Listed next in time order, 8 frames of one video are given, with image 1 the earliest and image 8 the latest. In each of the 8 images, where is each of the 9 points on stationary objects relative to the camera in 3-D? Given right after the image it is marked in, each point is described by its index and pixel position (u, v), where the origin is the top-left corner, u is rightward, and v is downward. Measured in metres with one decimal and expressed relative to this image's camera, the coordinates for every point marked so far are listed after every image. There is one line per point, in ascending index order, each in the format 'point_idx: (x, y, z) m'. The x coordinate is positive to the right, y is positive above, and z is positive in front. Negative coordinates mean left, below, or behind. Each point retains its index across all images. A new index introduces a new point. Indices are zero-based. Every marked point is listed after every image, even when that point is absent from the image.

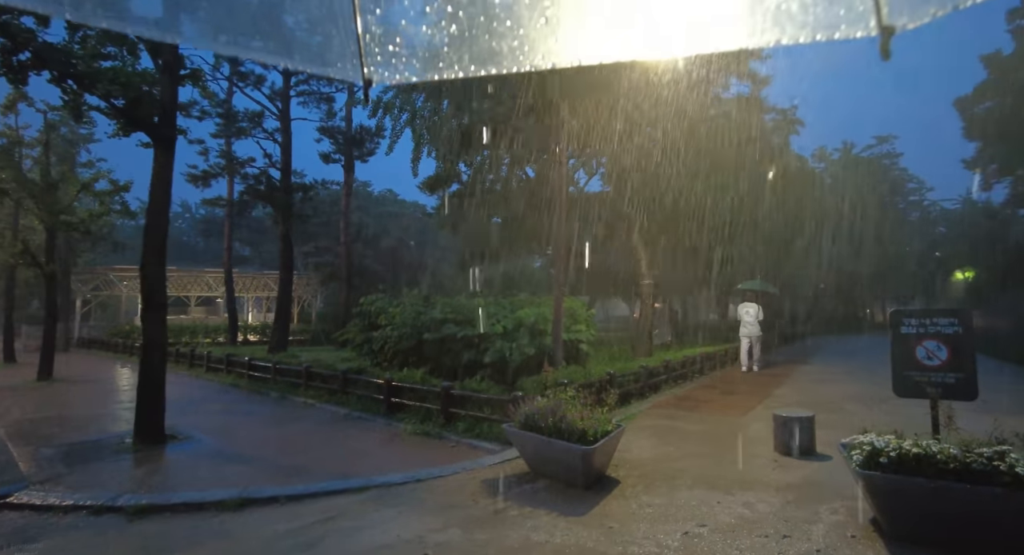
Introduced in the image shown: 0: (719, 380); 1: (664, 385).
0: (+5.0, -2.5, +12.2) m
1: (+3.4, -2.4, +11.2) m
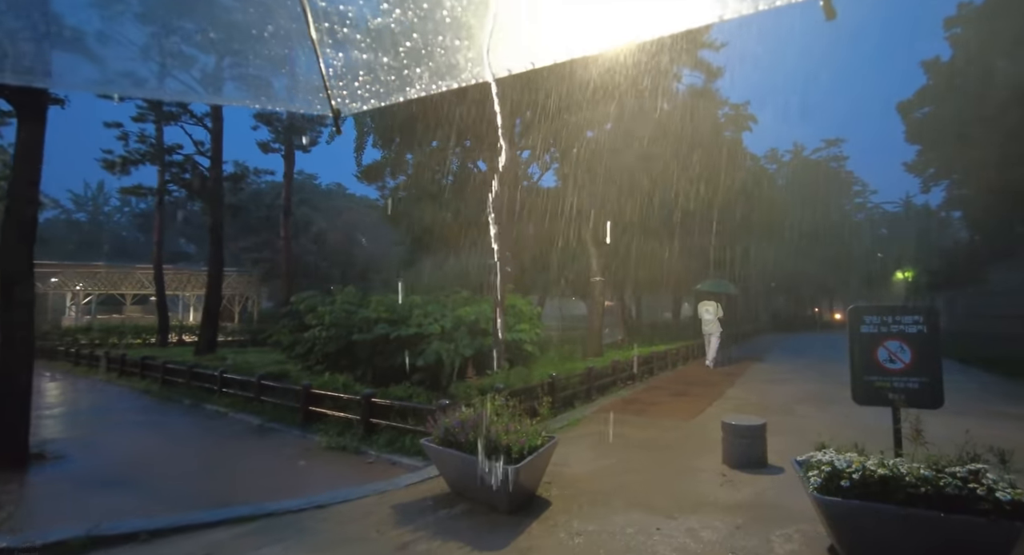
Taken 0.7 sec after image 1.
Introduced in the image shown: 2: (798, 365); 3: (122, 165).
0: (+3.6, -2.4, +11.7) m
1: (+2.1, -2.3, +10.6) m
2: (+8.9, -2.7, +15.9) m
3: (-14.3, +4.1, +18.5) m
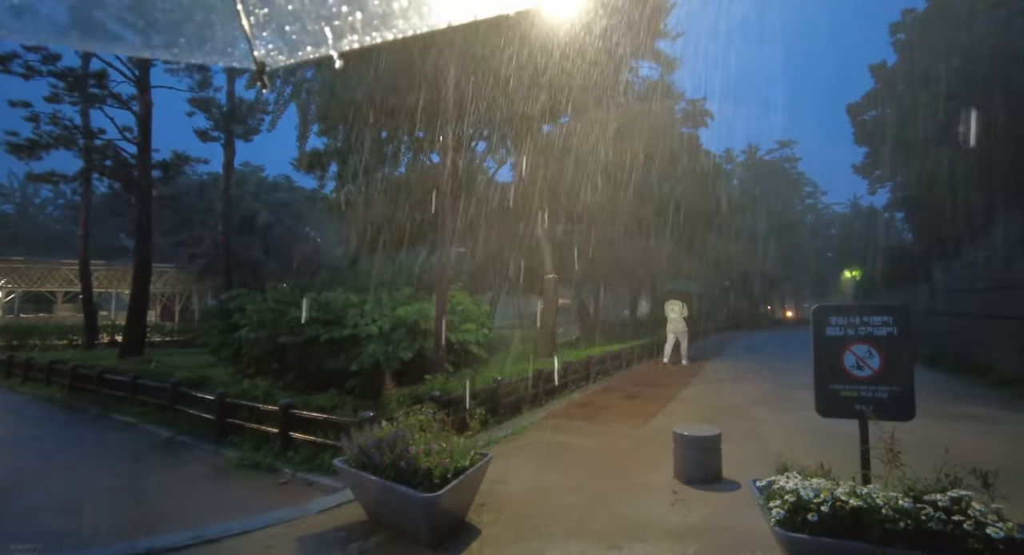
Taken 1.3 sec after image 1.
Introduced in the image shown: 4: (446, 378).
0: (+2.5, -2.3, +11.3) m
1: (+1.0, -2.3, +10.0) m
2: (+7.4, -2.7, +15.8) m
3: (-15.9, +4.3, +16.7) m
4: (-1.1, -1.6, +8.2) m
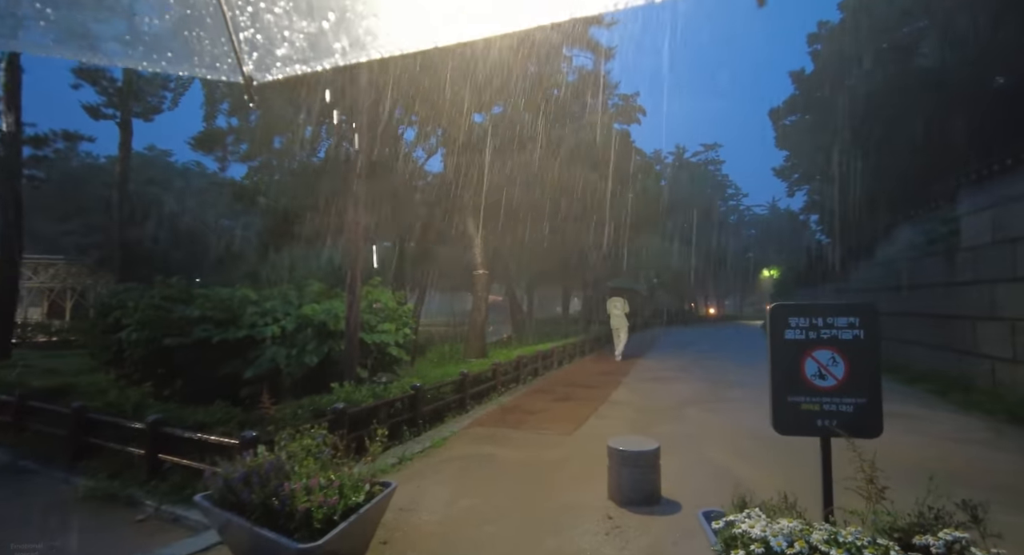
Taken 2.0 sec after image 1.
0: (+0.9, -2.3, +10.7) m
1: (-0.4, -2.2, +9.3) m
2: (+5.2, -2.6, +15.9) m
3: (-18.0, +4.5, +13.7) m
4: (-2.2, -1.5, +7.2) m
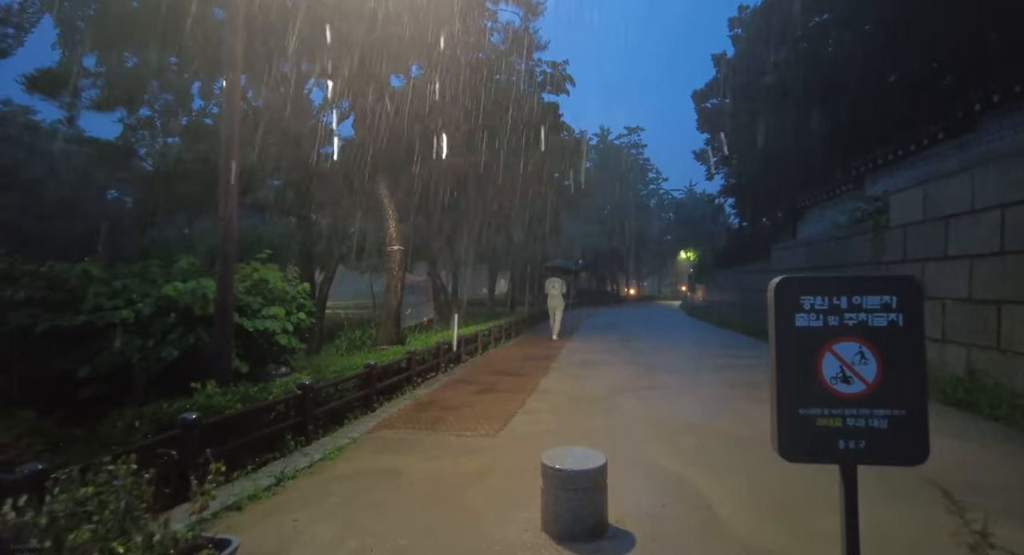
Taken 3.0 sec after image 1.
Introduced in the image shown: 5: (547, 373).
0: (-0.7, -1.8, +9.7) m
1: (-1.7, -1.8, +8.1) m
2: (+2.9, -2.0, +15.5) m
3: (-19.7, +5.1, +9.6) m
4: (-3.2, -1.2, +5.8) m
5: (+0.7, -1.8, +9.5) m
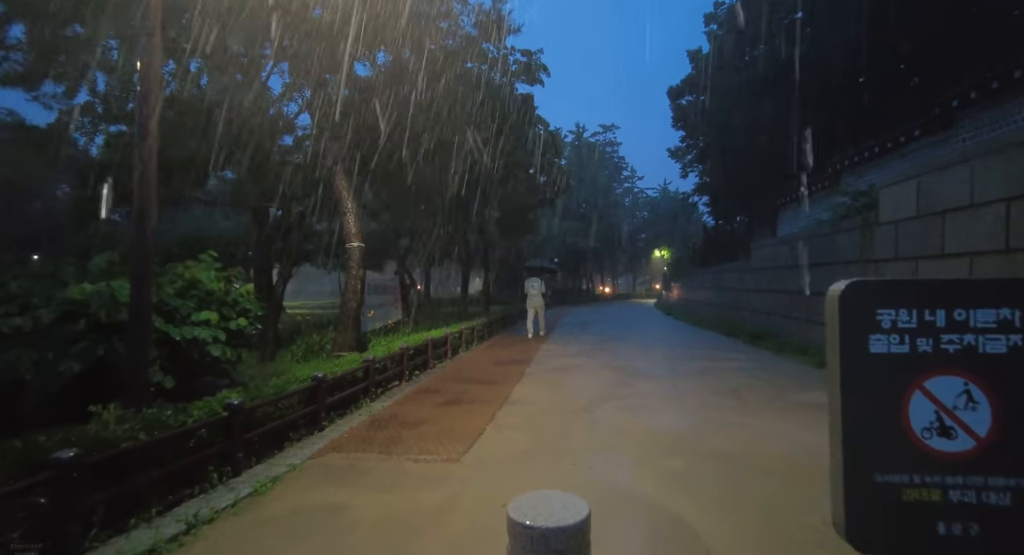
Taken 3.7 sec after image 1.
0: (-1.2, -1.8, +8.9) m
1: (-2.2, -1.8, +7.3) m
2: (+2.1, -1.9, +14.8) m
3: (-20.2, +5.1, +7.9) m
4: (-3.6, -1.2, +4.9) m
5: (+0.1, -1.8, +8.8) m
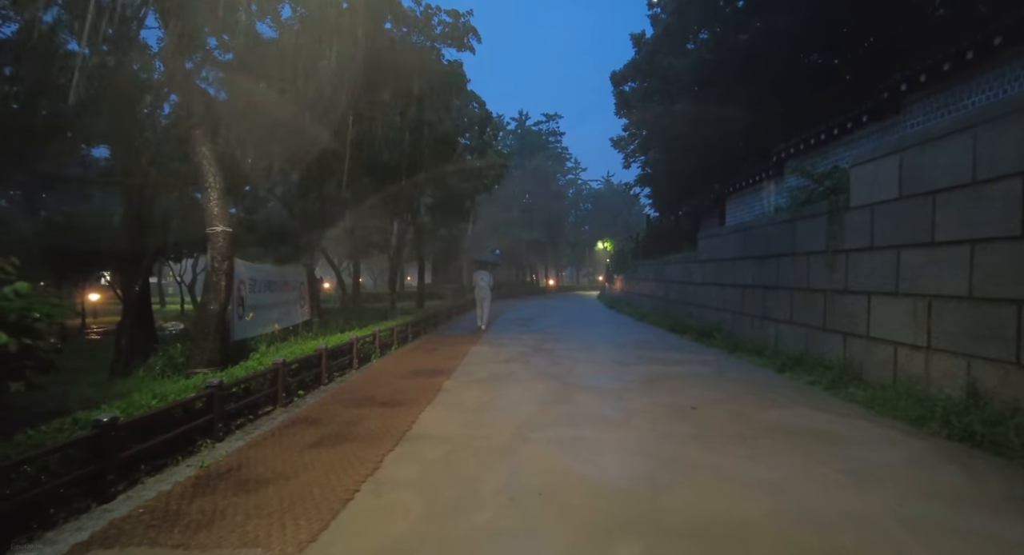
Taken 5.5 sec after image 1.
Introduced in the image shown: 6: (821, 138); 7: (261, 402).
0: (-2.5, -1.7, +7.0) m
1: (-3.2, -1.7, +5.3) m
2: (+0.2, -1.7, +13.2) m
3: (-21.3, +5.1, +3.8) m
4: (-4.4, -1.2, +2.7) m
5: (-1.1, -1.7, +7.0) m
6: (+9.9, +4.5, +16.2) m
7: (-3.2, -1.6, +6.6) m
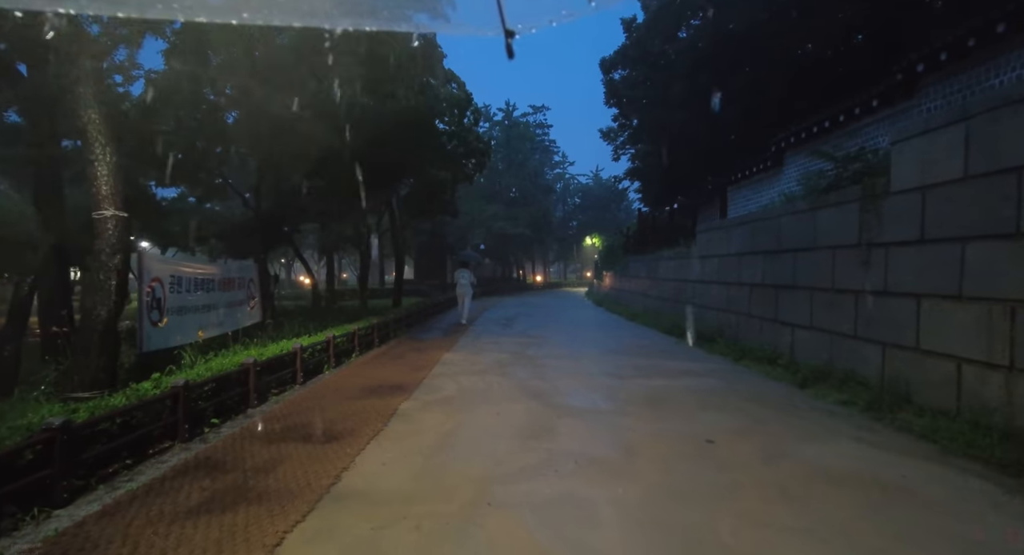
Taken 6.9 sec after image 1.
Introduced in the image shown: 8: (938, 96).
0: (-2.8, -1.7, +5.5) m
1: (-3.5, -1.7, +3.8) m
2: (-0.3, -1.7, +11.8) m
3: (-21.5, +5.1, +1.8) m
4: (-4.6, -1.2, +1.2) m
5: (-1.5, -1.7, +5.6) m
6: (+9.4, +4.5, +14.9) m
7: (-3.5, -1.6, +5.1) m
8: (+9.9, +4.2, +11.6) m
